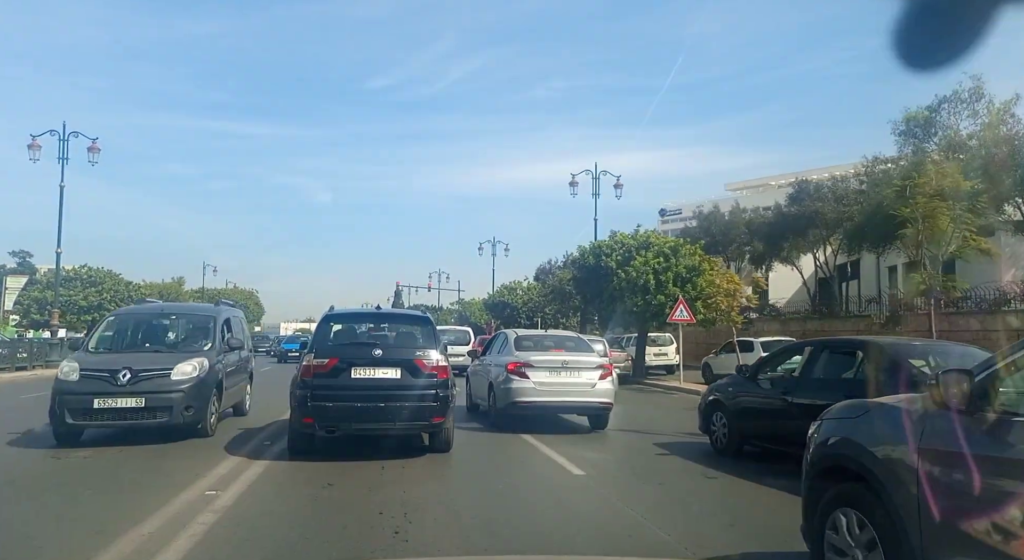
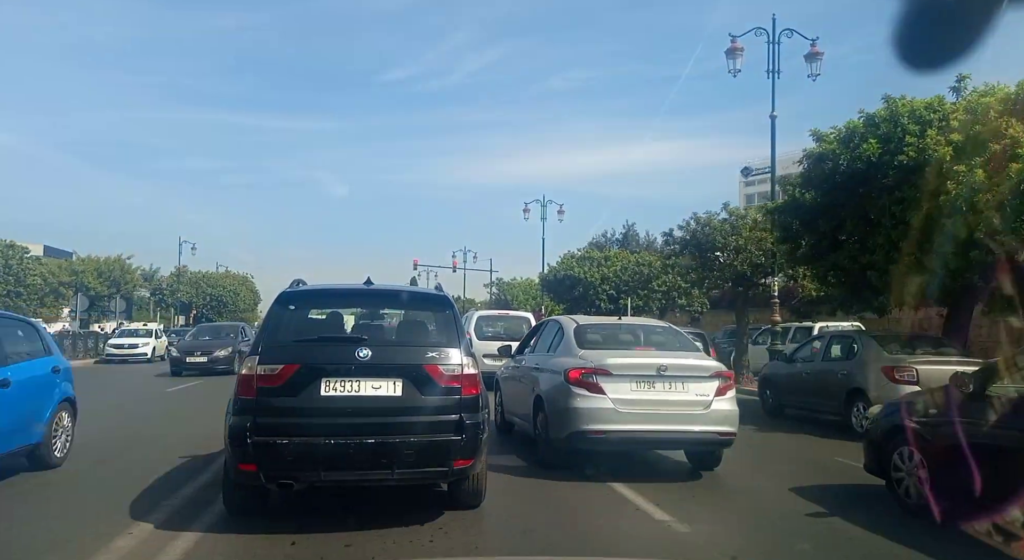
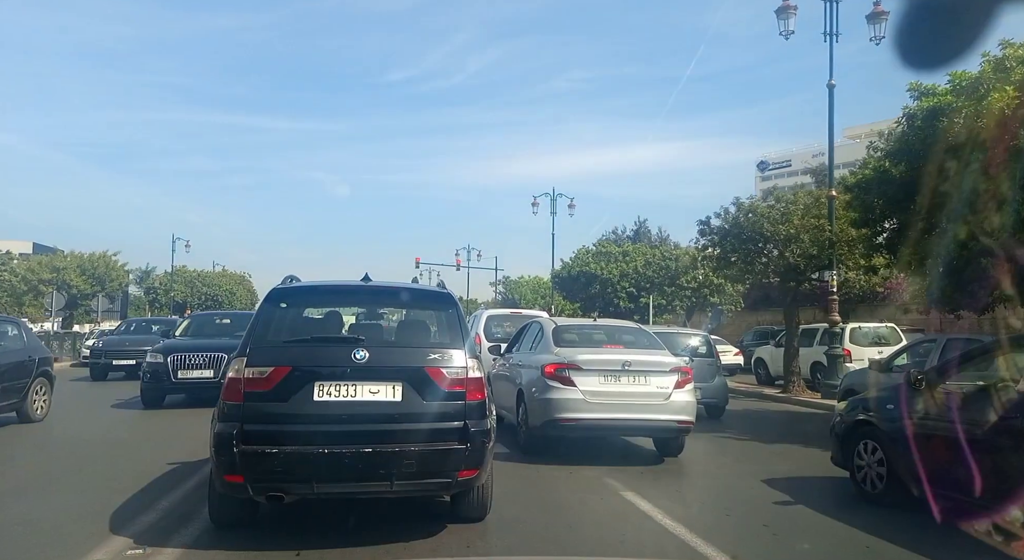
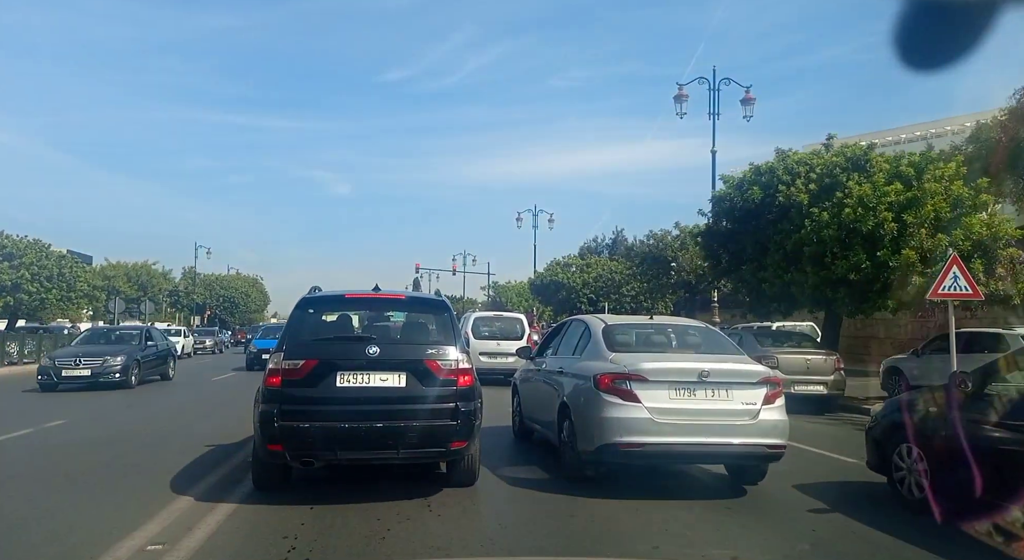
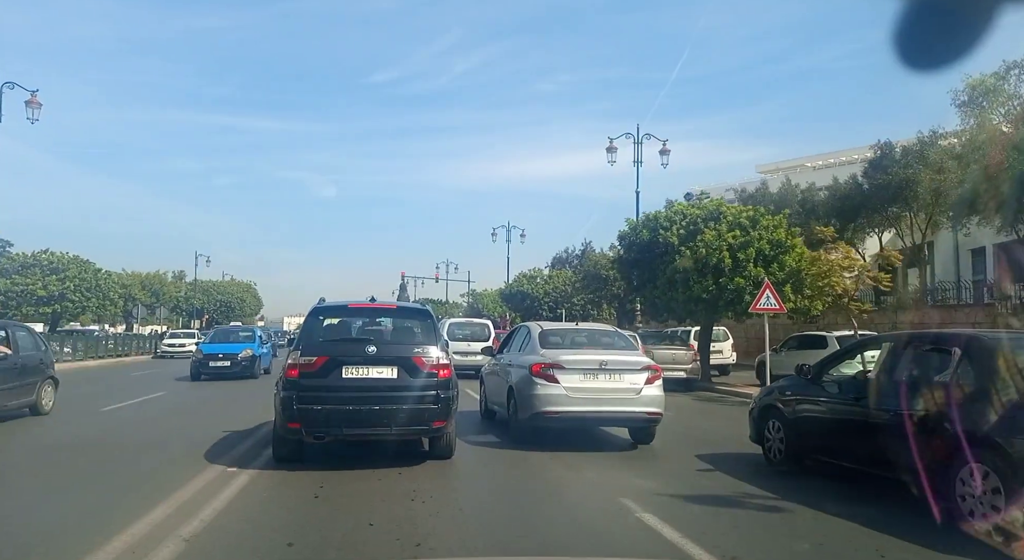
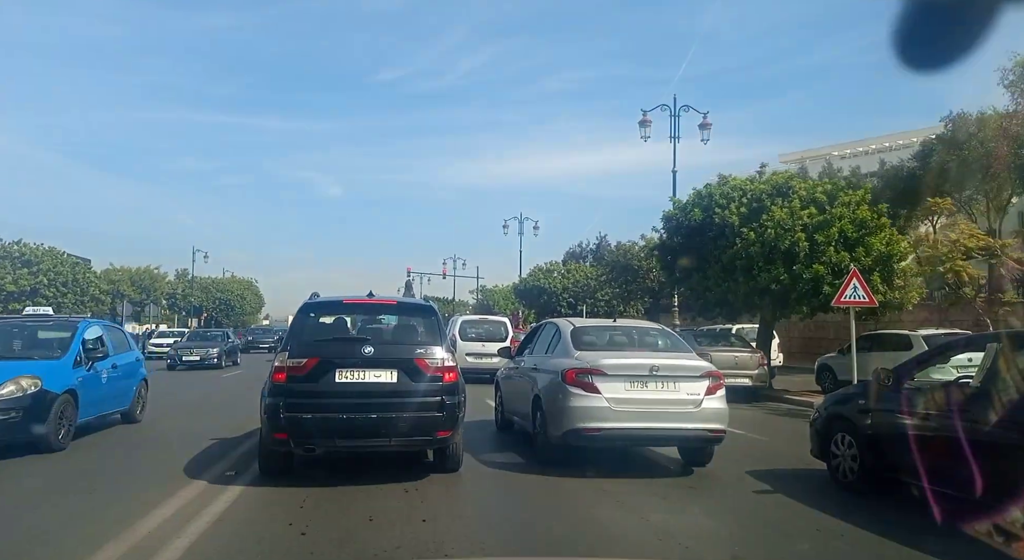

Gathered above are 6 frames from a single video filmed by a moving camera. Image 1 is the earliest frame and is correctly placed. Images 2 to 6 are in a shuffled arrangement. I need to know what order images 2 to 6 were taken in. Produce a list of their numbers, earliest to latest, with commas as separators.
5, 6, 4, 2, 3
